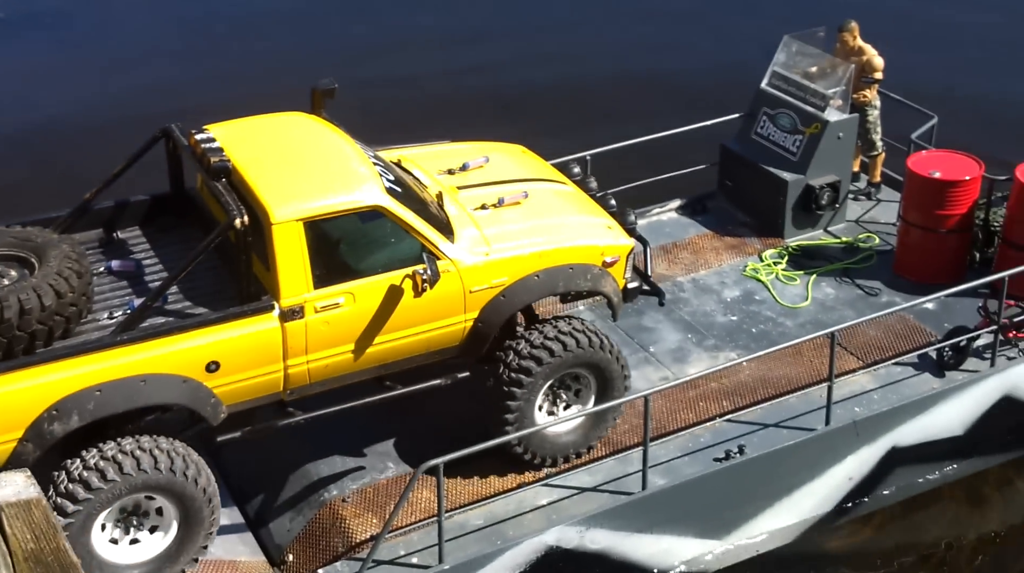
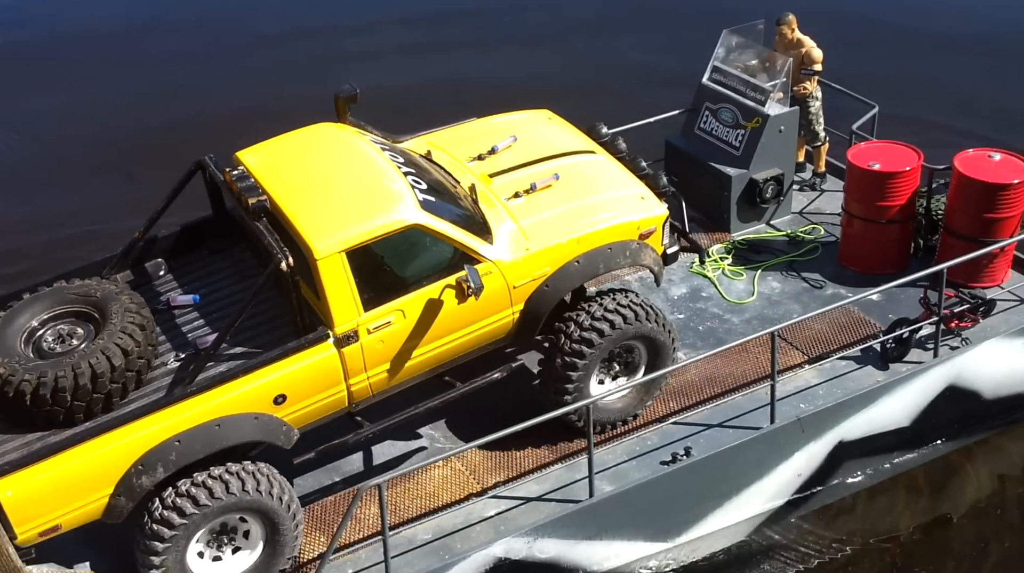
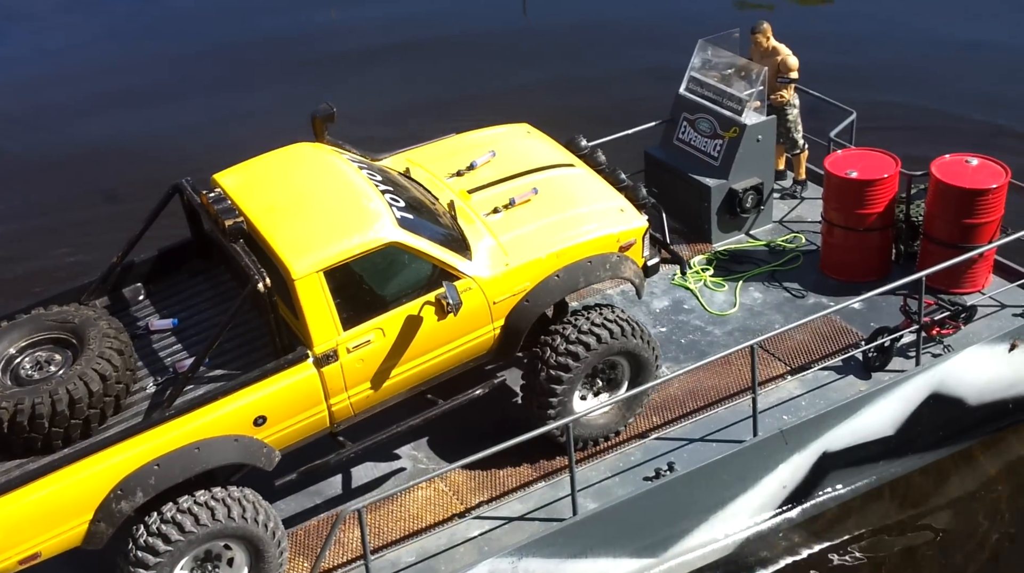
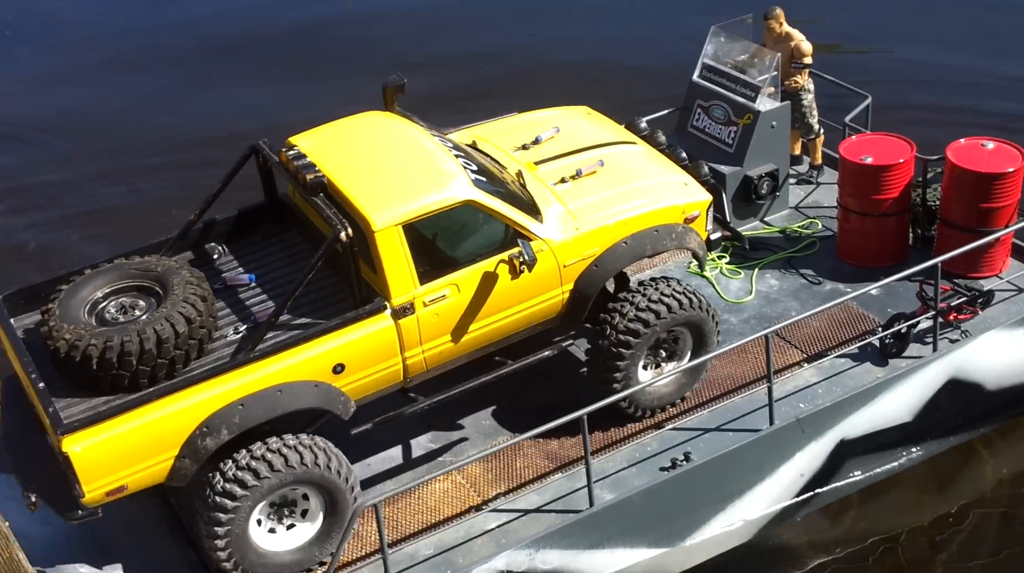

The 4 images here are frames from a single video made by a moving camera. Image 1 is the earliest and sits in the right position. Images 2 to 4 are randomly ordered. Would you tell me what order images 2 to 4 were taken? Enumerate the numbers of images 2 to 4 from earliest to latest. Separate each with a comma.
2, 3, 4
